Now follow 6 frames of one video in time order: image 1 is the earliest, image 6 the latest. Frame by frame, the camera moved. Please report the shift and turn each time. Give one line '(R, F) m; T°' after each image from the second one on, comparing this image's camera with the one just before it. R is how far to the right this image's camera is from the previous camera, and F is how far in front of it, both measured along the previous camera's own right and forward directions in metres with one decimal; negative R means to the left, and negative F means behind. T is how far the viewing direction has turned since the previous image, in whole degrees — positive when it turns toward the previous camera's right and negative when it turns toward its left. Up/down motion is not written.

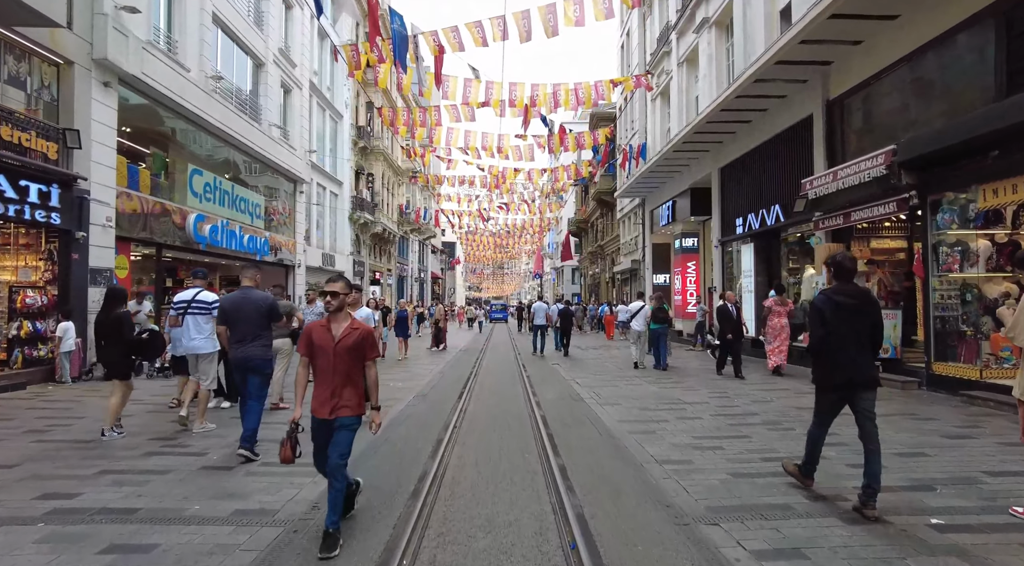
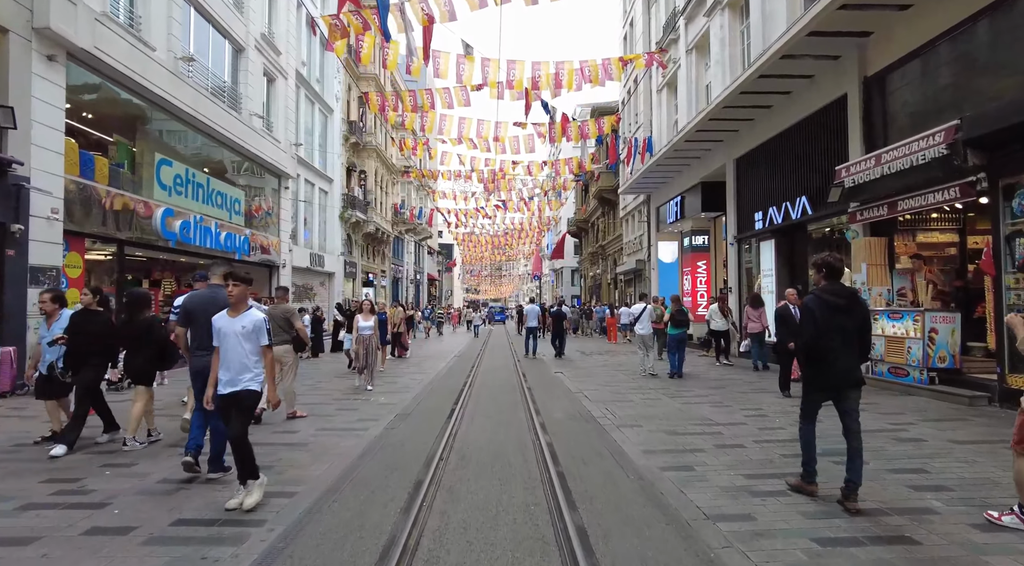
(0.0, +1.6) m; 0°
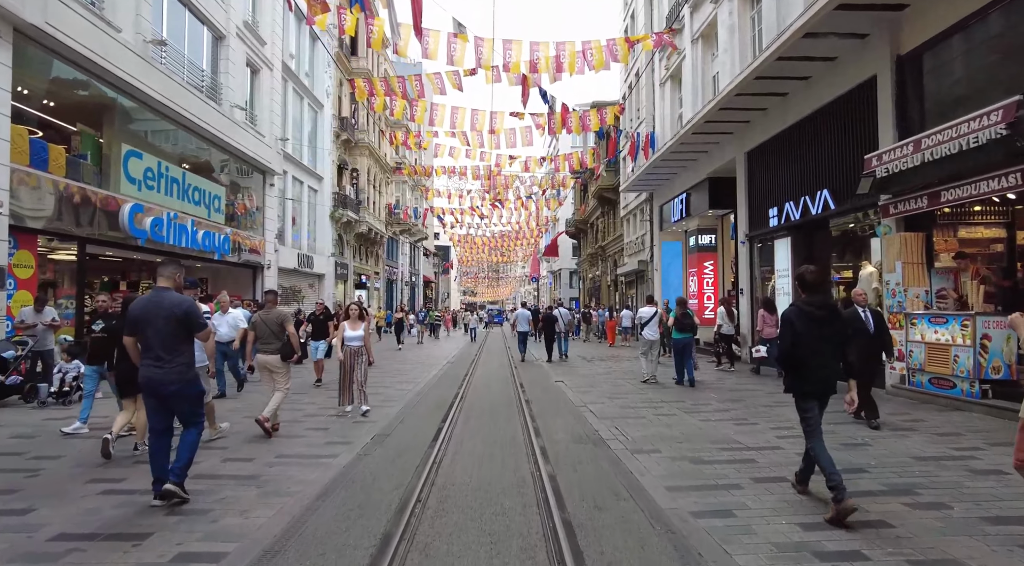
(0.0, +1.2) m; 0°
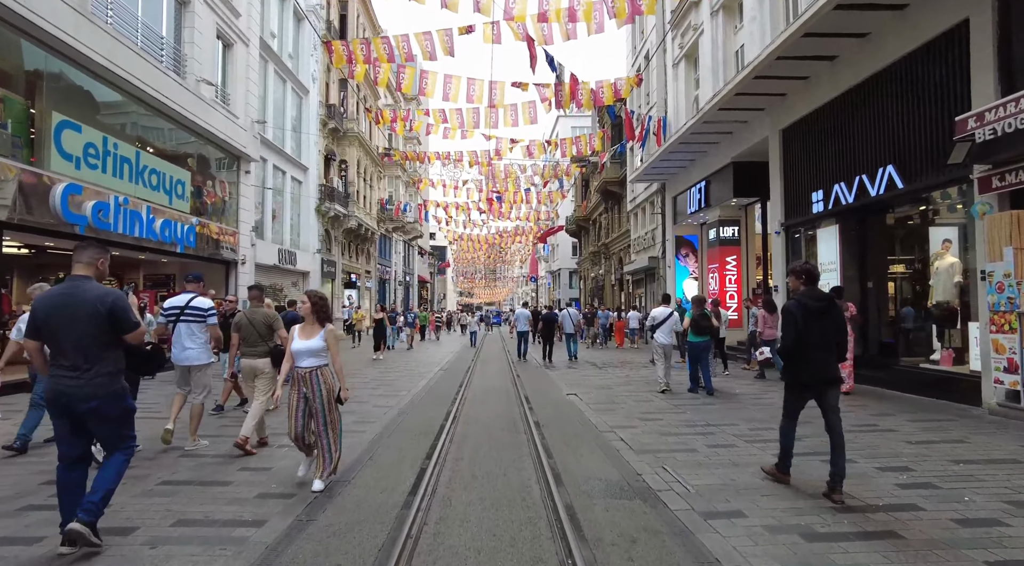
(-0.1, +2.3) m; 0°
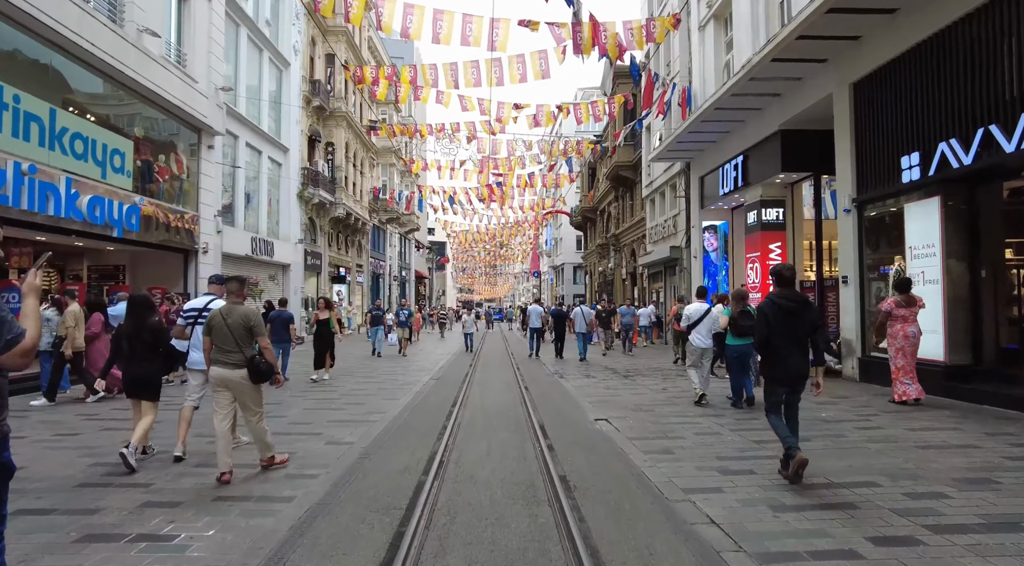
(-0.1, +3.1) m; 0°
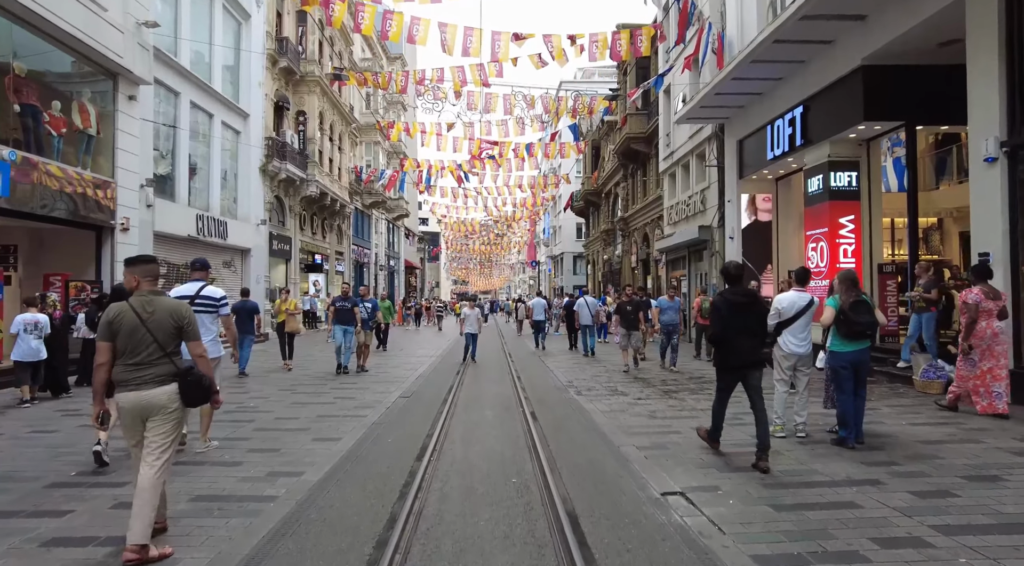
(-0.1, +3.9) m; 0°
